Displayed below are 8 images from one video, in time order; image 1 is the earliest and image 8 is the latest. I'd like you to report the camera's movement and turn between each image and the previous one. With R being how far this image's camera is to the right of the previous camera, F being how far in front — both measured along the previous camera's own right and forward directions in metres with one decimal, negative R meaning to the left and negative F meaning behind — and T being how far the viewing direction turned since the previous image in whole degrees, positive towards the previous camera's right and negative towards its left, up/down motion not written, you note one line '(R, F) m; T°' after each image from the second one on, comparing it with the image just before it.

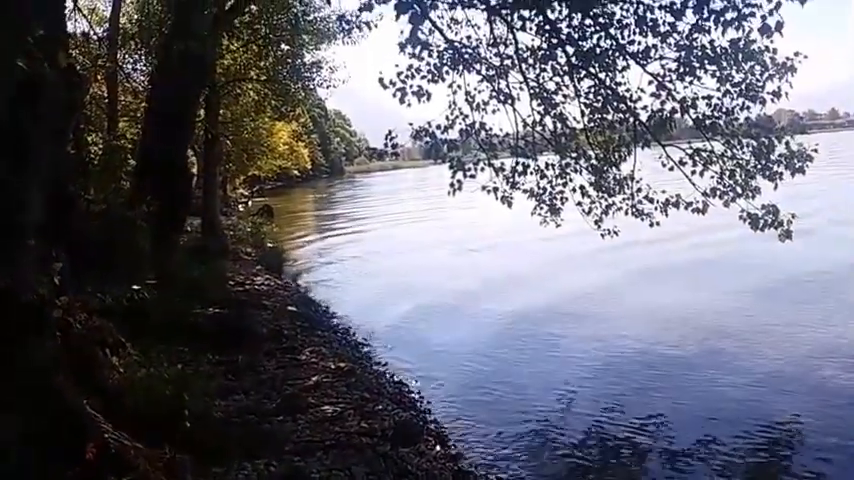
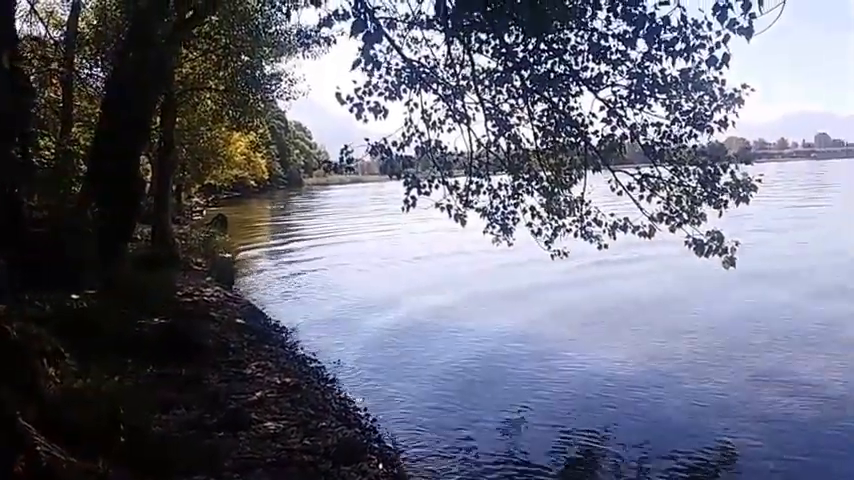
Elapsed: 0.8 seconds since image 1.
(+0.2, 0.0) m; +3°
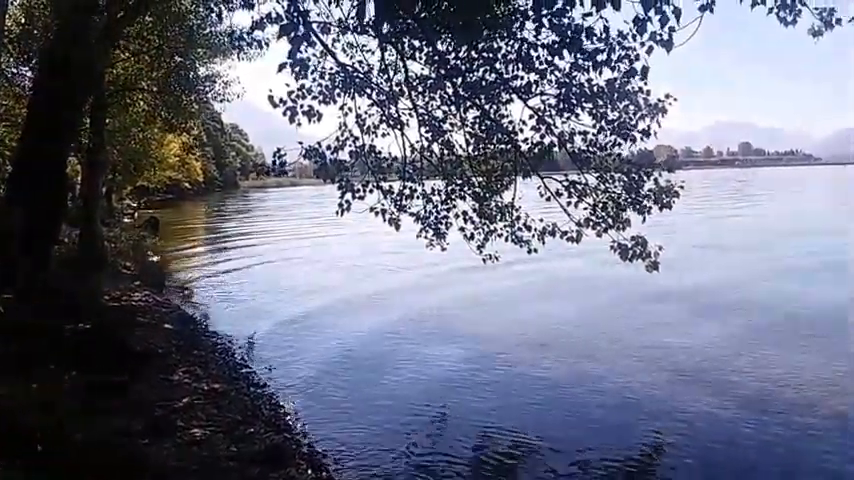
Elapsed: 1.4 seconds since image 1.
(+0.3, -0.1) m; +4°
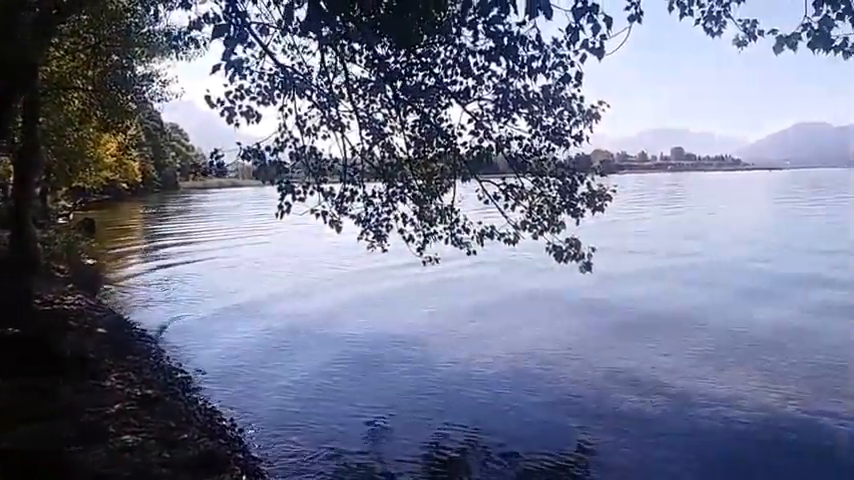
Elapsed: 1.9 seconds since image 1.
(+0.3, -0.1) m; +4°
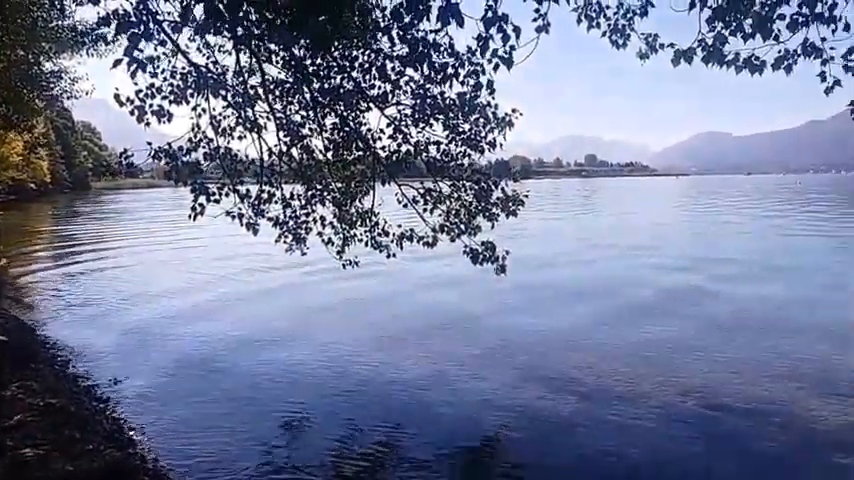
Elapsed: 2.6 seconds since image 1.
(+0.3, -0.1) m; +5°
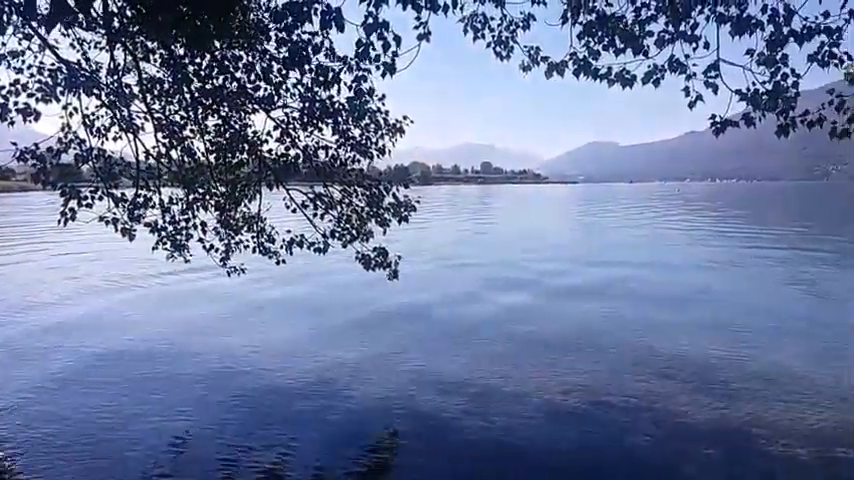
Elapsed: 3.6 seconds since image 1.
(+0.4, 0.0) m; +7°
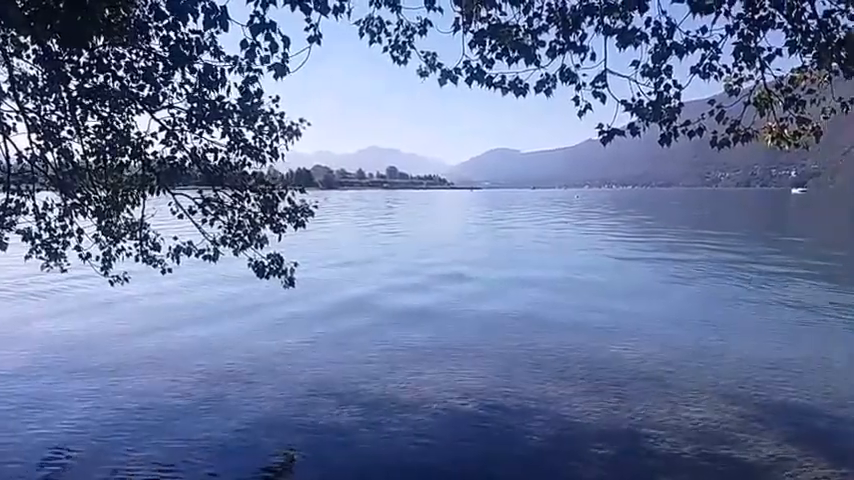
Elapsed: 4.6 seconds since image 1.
(+0.4, +0.1) m; +6°
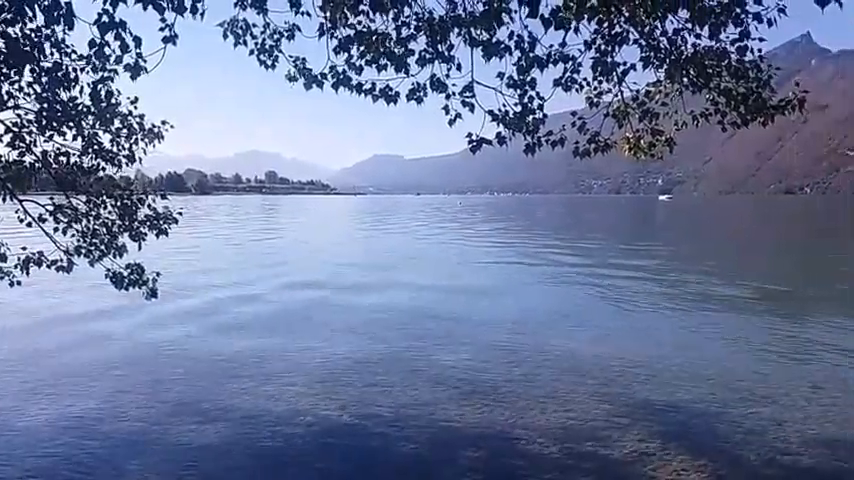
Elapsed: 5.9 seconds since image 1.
(+0.4, 0.0) m; +8°
